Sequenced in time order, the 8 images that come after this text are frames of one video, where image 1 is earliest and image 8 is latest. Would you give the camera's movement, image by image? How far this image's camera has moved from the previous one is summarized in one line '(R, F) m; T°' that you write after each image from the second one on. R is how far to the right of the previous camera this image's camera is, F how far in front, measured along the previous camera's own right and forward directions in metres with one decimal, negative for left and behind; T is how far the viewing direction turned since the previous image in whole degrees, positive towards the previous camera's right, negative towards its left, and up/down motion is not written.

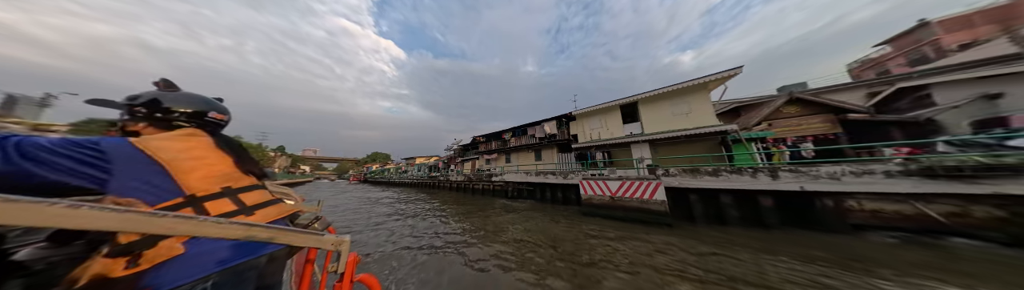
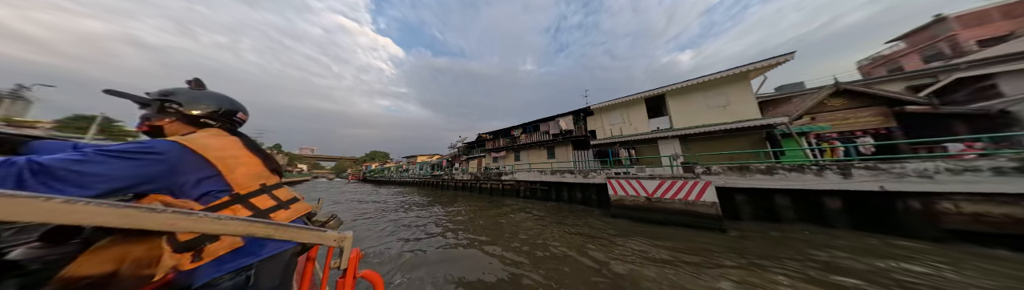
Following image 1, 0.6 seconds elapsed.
(-0.2, +0.2) m; 0°
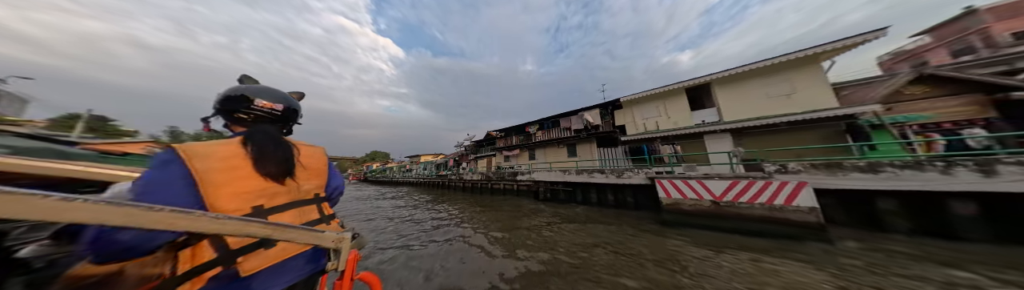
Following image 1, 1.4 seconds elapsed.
(-0.3, +0.2) m; 0°
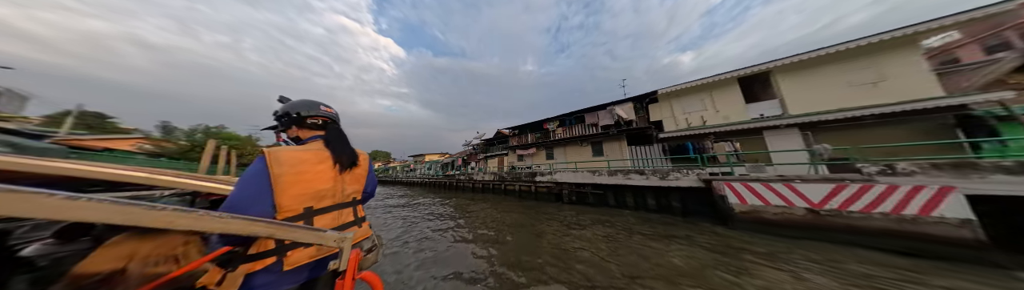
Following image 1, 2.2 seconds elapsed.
(-0.3, +0.2) m; 0°
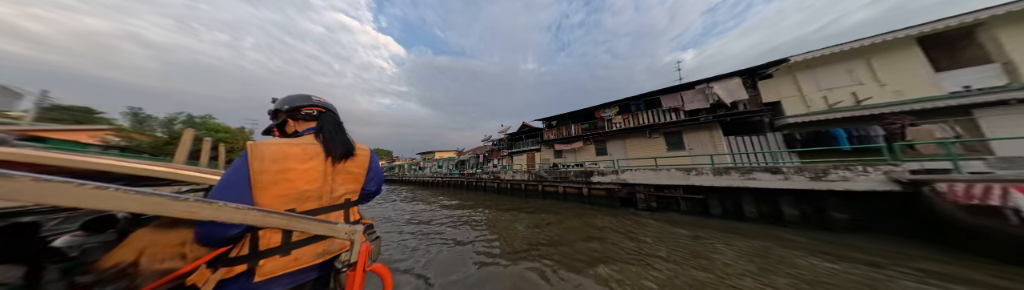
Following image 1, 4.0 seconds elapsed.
(+0.8, -1.0) m; 0°
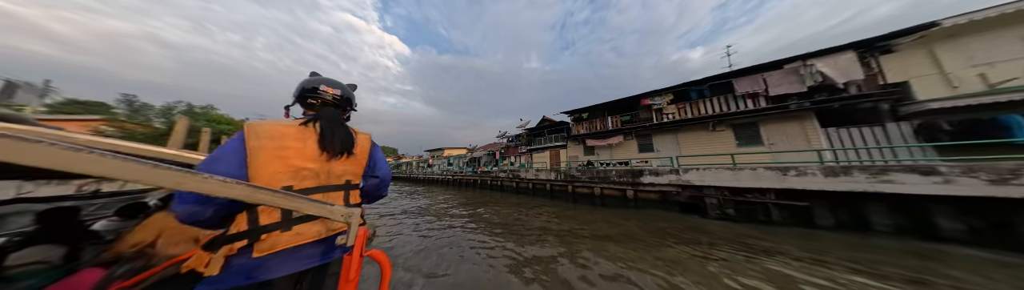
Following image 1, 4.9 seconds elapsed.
(-0.9, +0.7) m; -1°
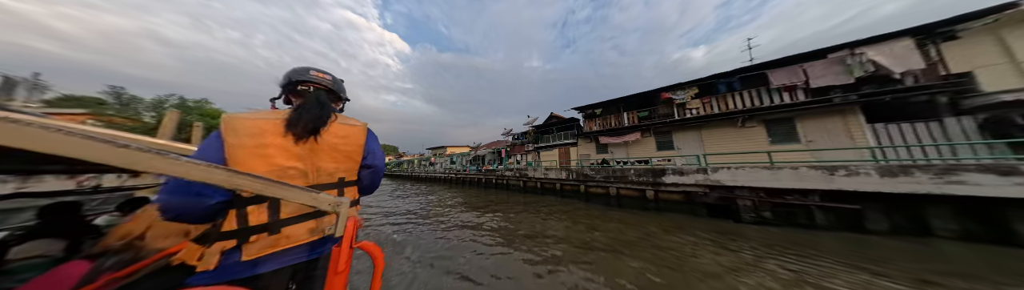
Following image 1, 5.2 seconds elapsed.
(-0.3, +0.3) m; 0°
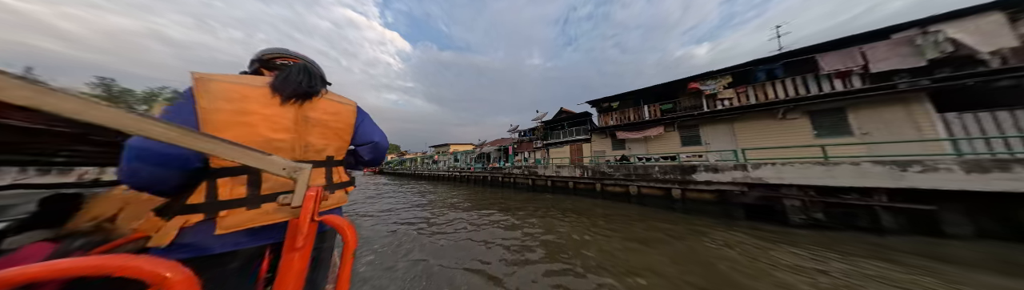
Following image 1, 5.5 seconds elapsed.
(-0.3, +0.3) m; 0°
